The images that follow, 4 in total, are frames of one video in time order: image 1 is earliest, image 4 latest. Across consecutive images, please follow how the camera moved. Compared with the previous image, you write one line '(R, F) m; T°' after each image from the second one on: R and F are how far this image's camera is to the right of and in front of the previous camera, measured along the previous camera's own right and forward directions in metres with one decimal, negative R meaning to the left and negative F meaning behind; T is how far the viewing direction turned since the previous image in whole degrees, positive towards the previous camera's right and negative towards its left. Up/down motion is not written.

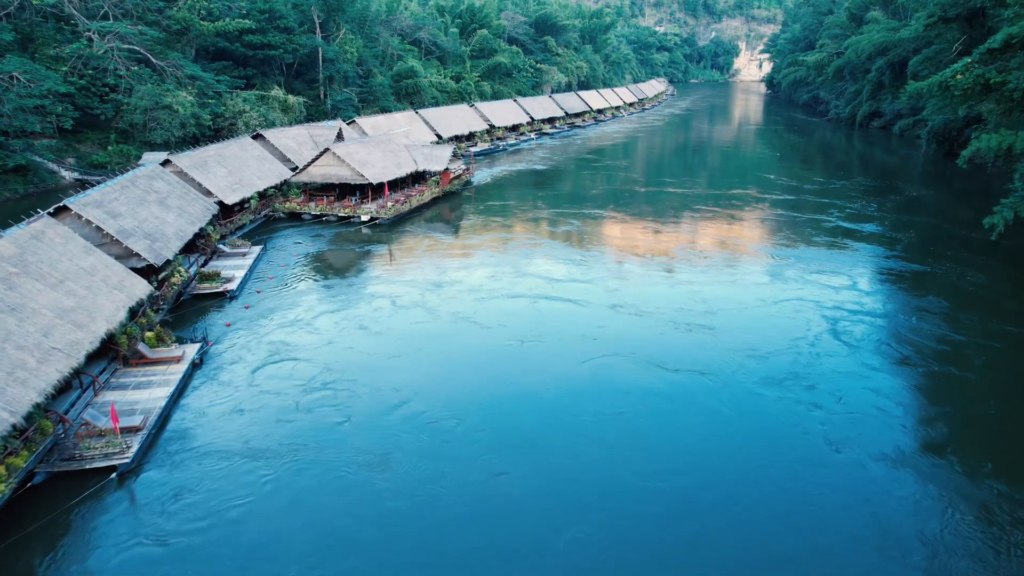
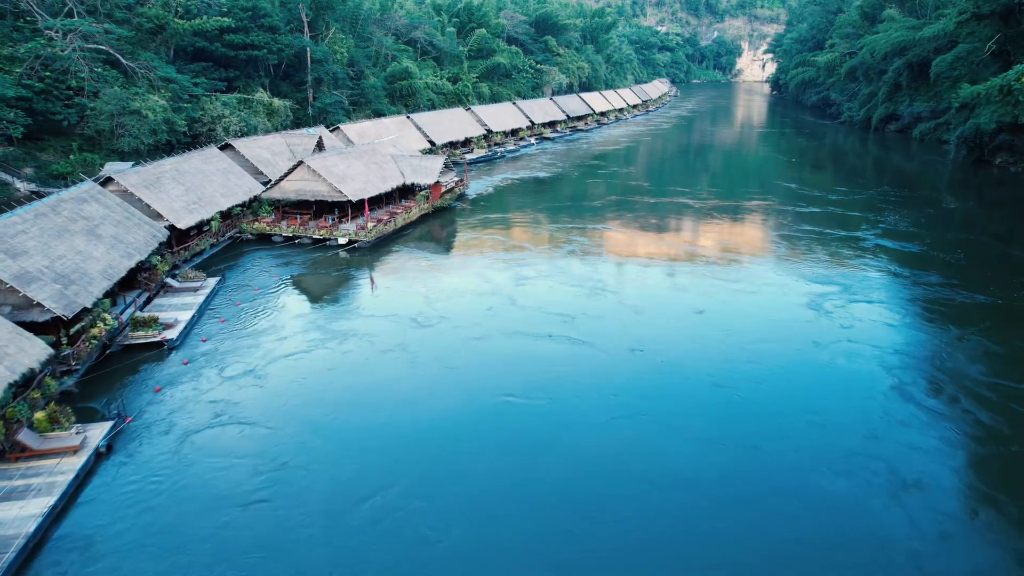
(+0.1, +2.9) m; 0°
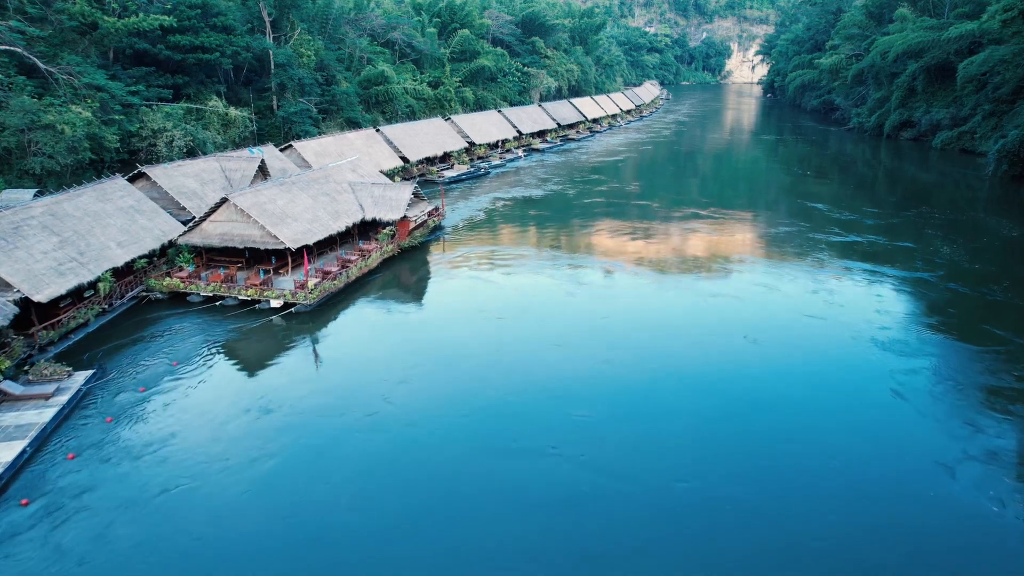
(0.0, +5.0) m; +1°
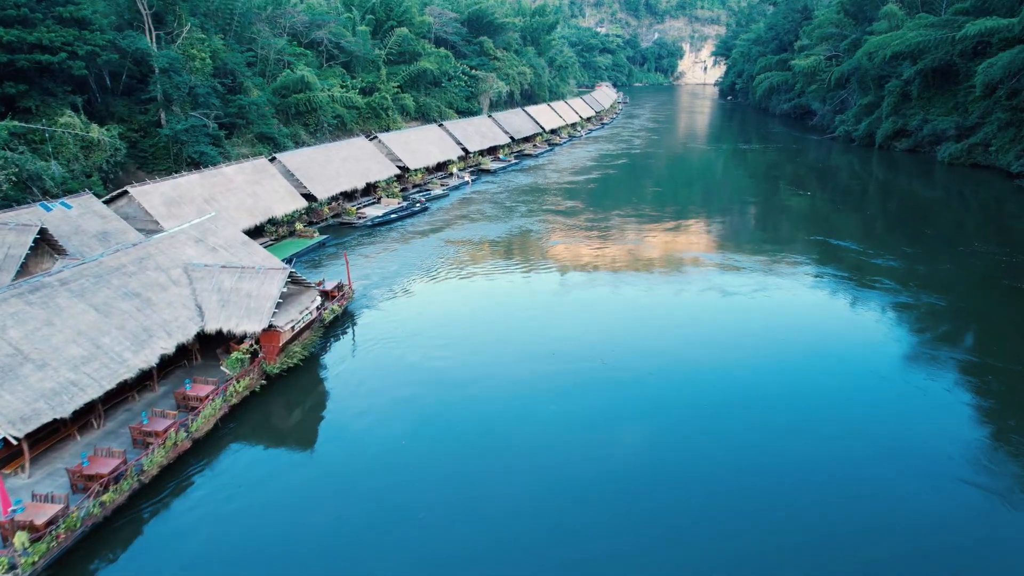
(+0.3, +8.2) m; +4°
